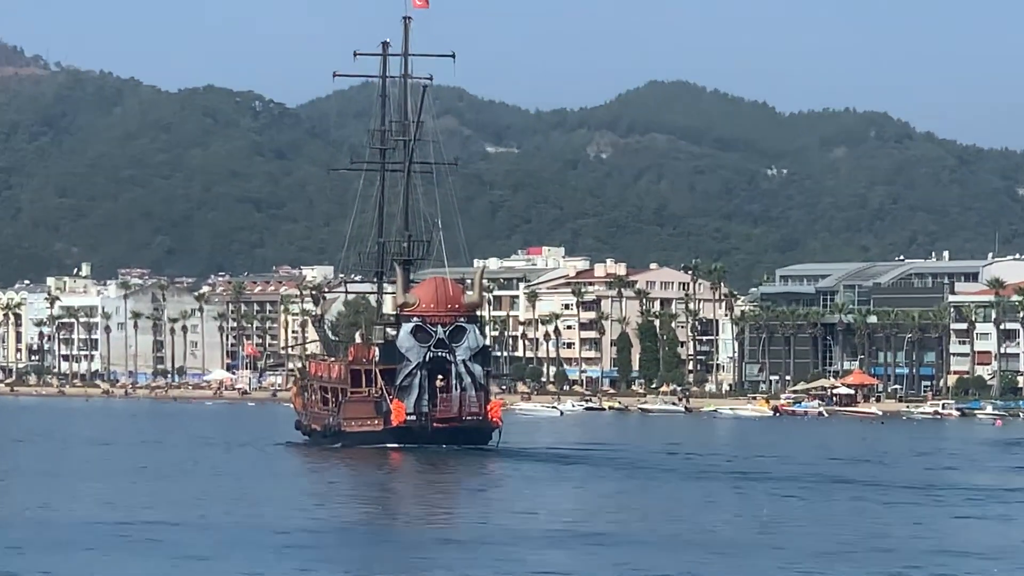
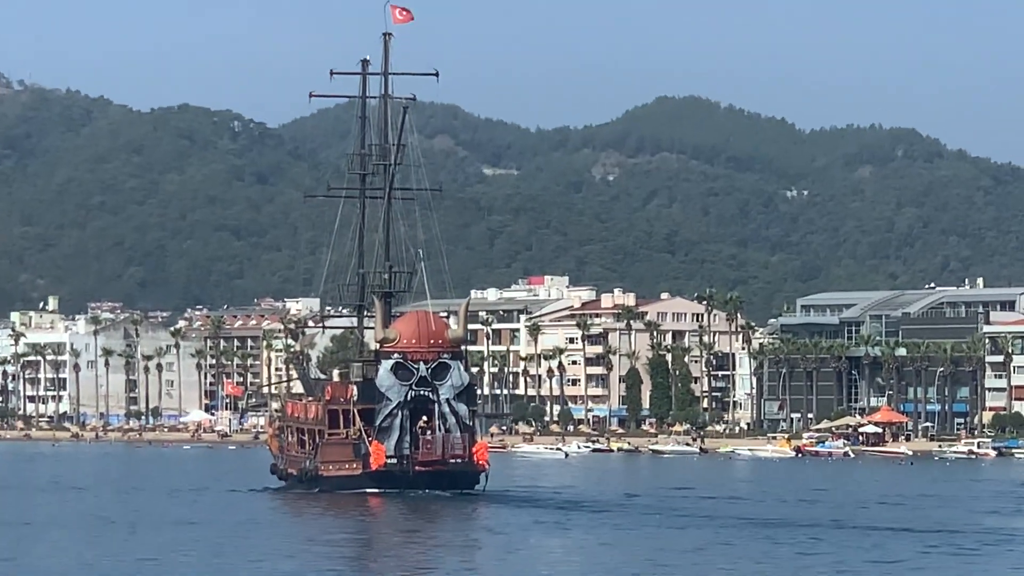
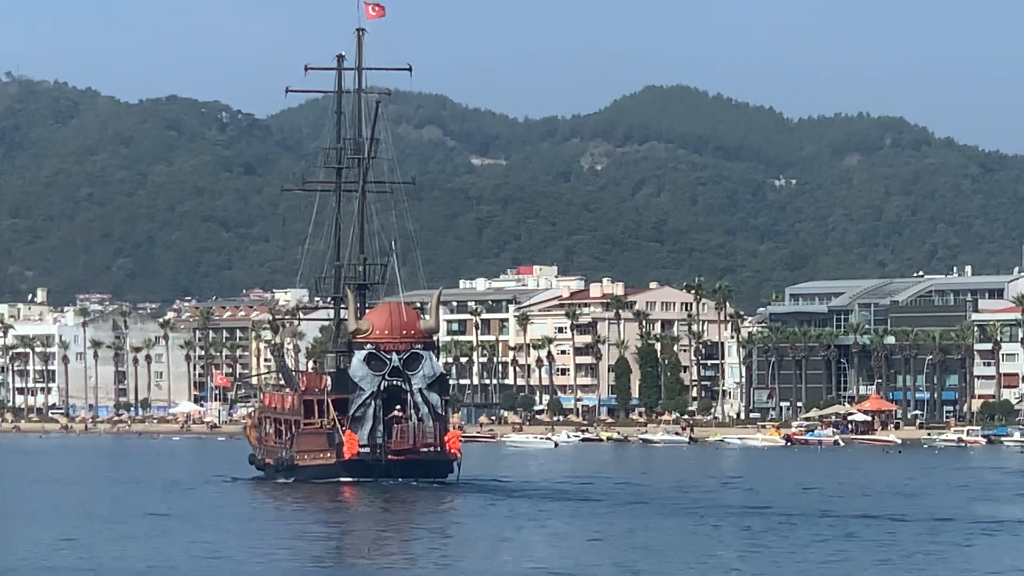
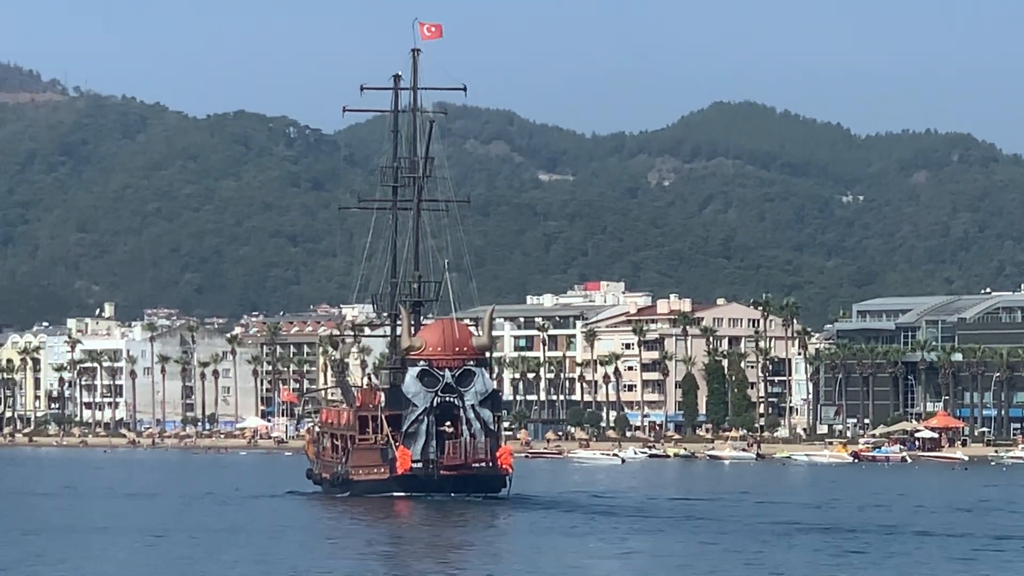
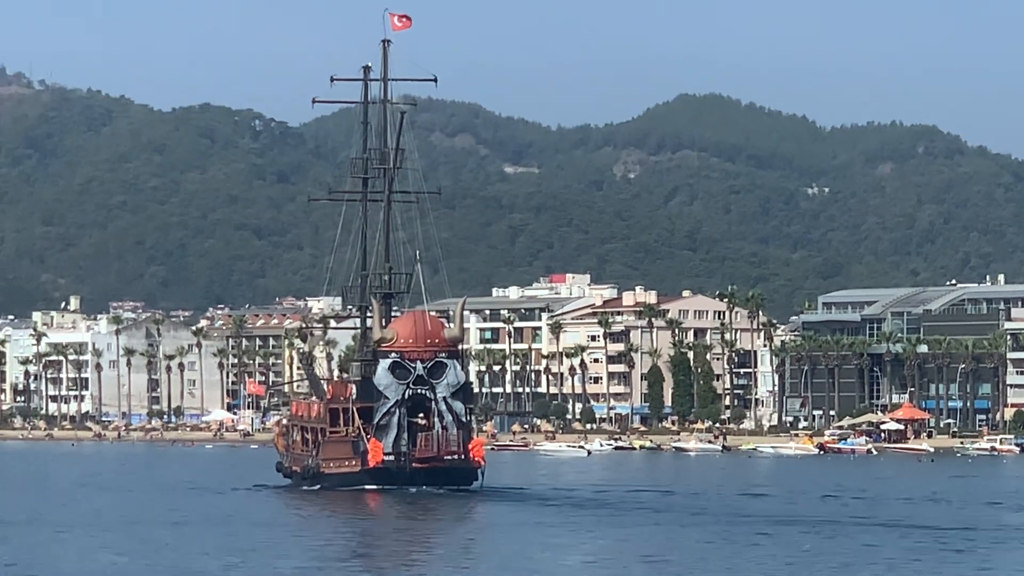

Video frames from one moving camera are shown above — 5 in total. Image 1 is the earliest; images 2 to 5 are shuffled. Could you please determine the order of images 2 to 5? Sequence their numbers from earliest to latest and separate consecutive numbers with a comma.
2, 3, 5, 4
